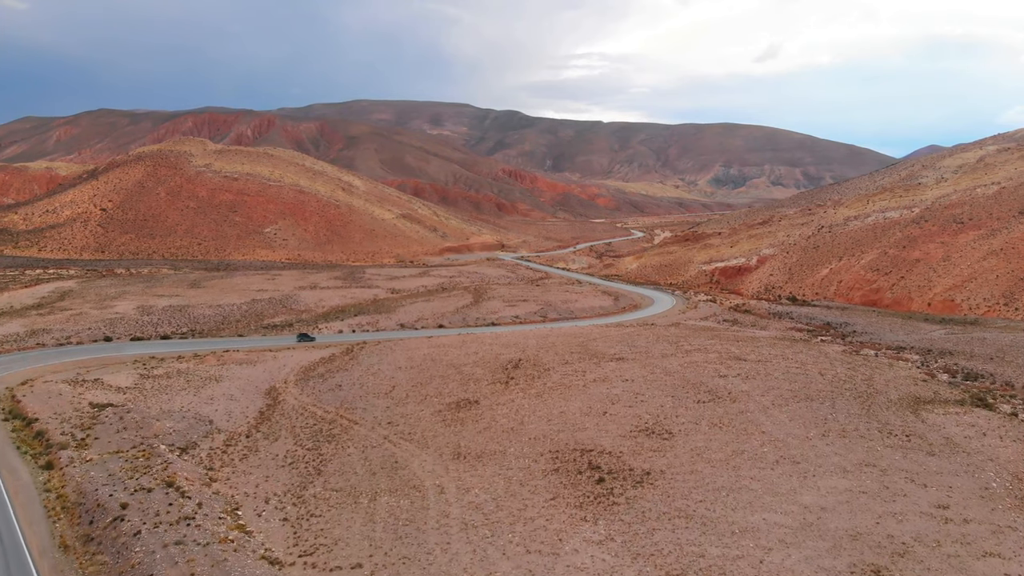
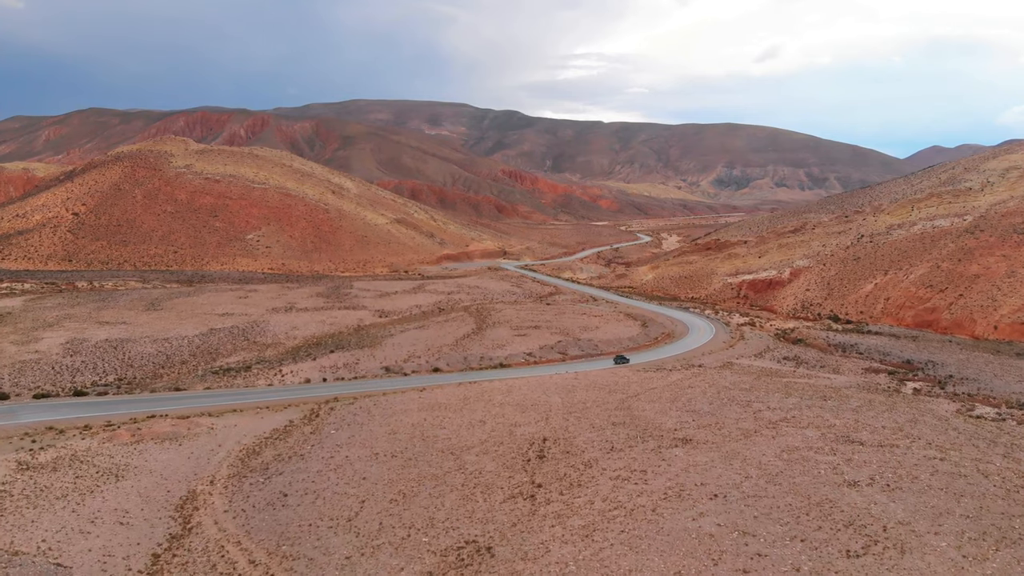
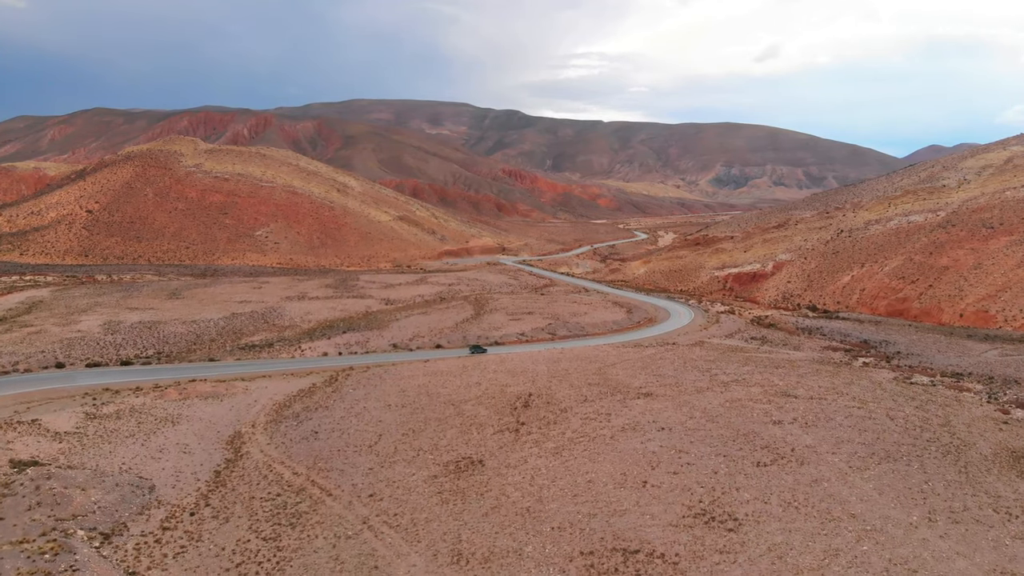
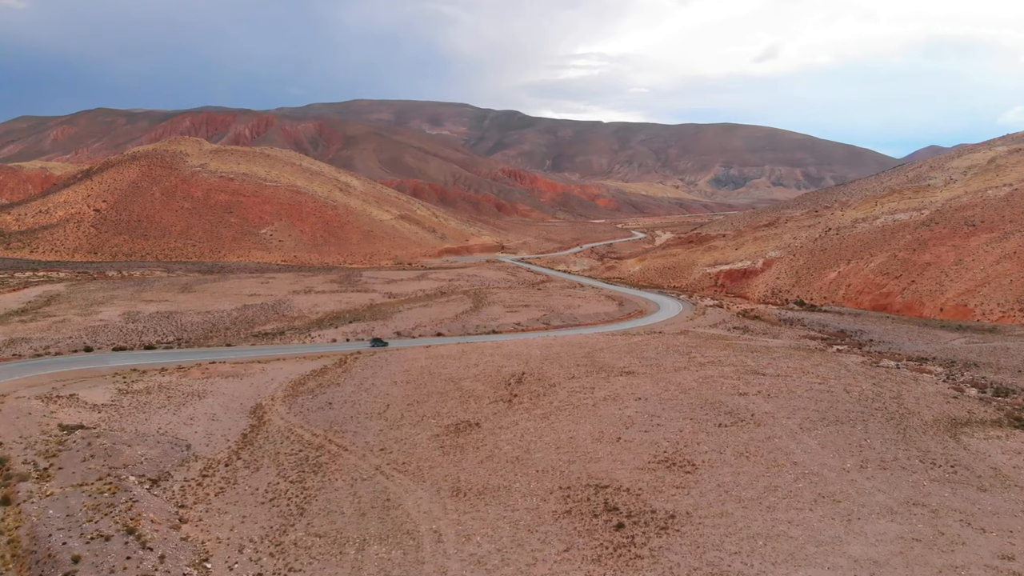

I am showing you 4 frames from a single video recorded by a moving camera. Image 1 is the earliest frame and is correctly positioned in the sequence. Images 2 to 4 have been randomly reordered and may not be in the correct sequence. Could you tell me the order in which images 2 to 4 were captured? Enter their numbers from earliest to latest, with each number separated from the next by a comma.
4, 3, 2
